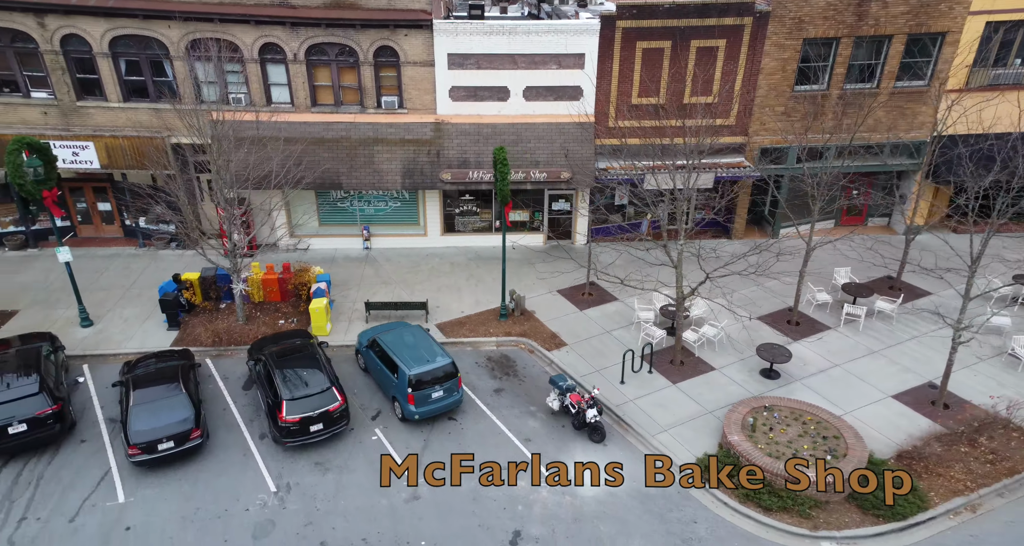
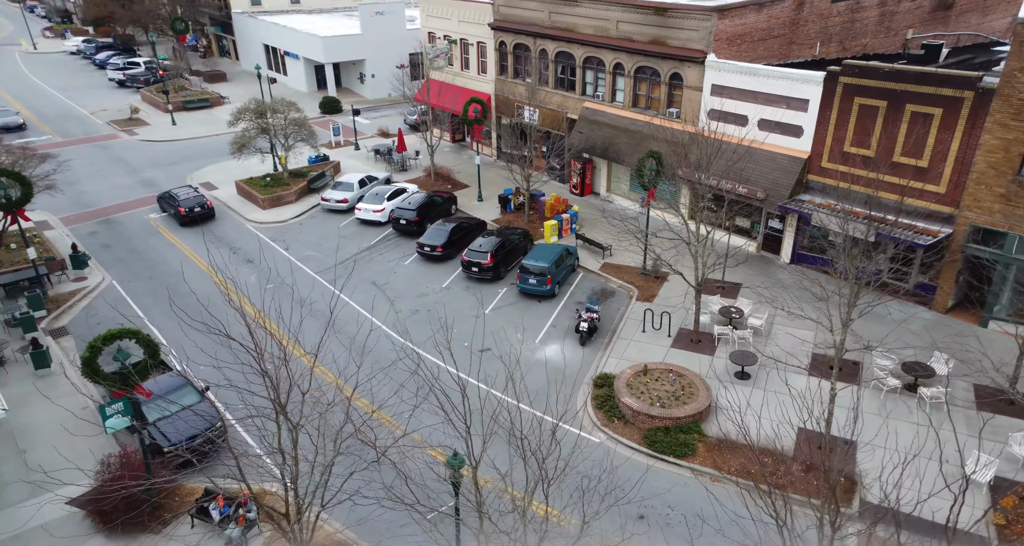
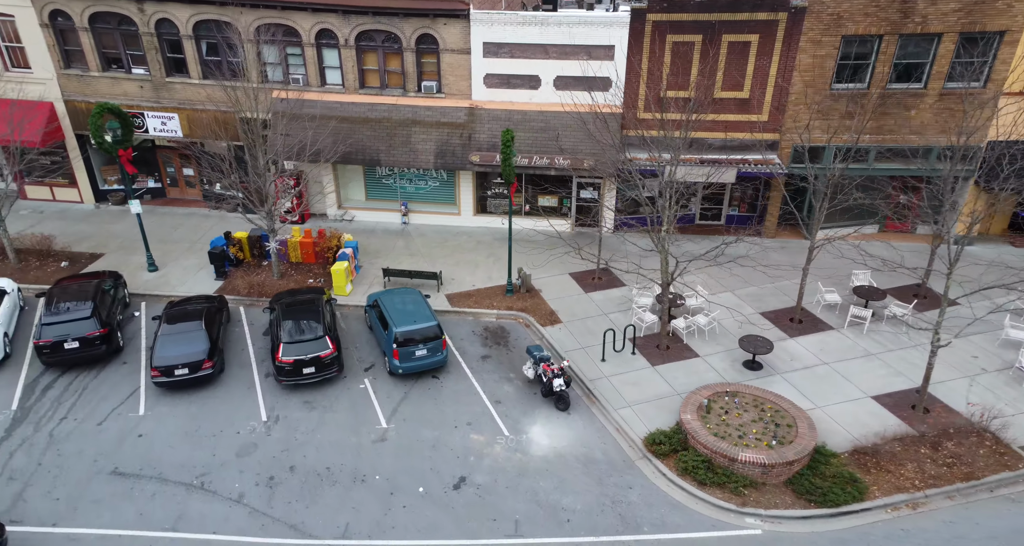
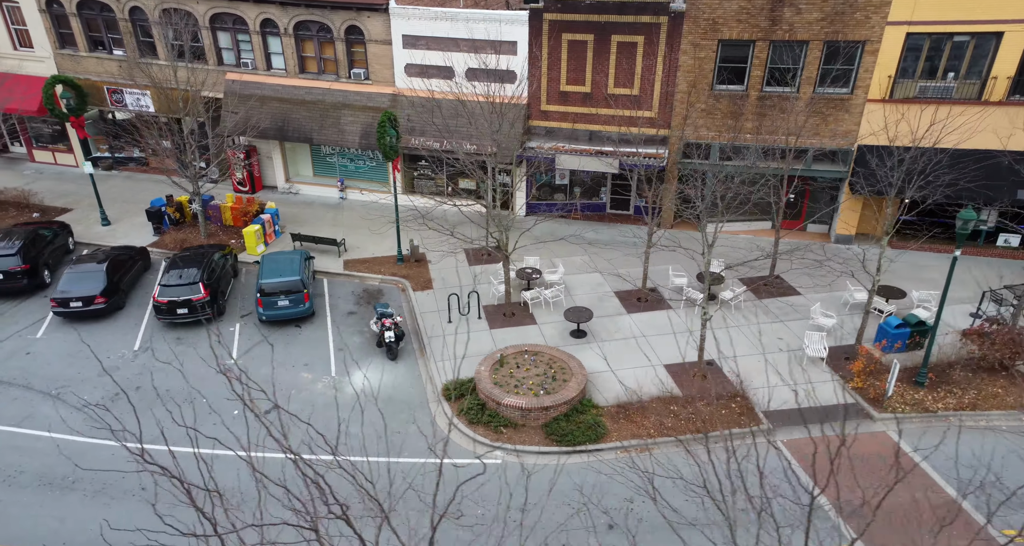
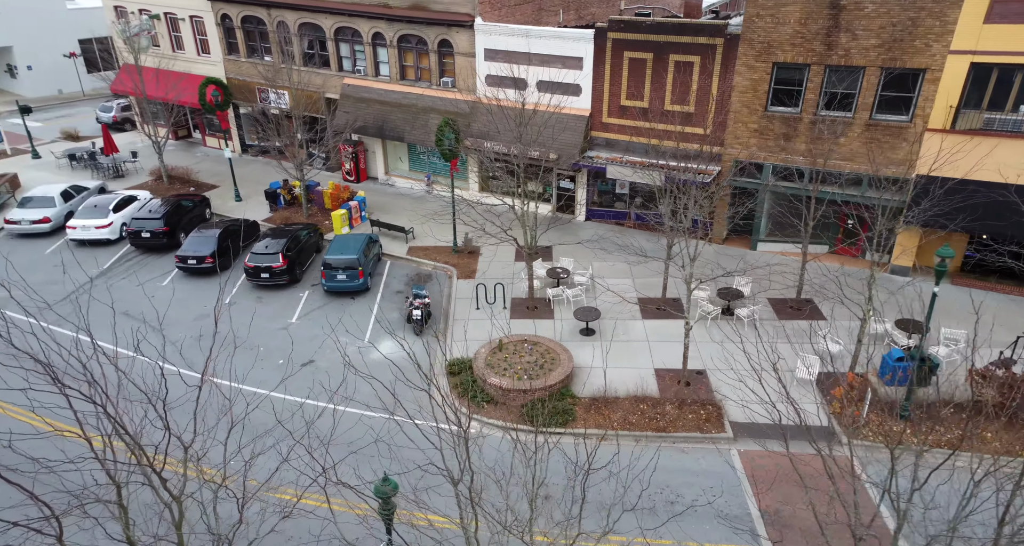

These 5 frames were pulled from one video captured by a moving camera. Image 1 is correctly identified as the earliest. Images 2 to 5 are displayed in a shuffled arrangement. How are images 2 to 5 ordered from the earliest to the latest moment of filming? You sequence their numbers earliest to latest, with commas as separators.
3, 4, 5, 2
